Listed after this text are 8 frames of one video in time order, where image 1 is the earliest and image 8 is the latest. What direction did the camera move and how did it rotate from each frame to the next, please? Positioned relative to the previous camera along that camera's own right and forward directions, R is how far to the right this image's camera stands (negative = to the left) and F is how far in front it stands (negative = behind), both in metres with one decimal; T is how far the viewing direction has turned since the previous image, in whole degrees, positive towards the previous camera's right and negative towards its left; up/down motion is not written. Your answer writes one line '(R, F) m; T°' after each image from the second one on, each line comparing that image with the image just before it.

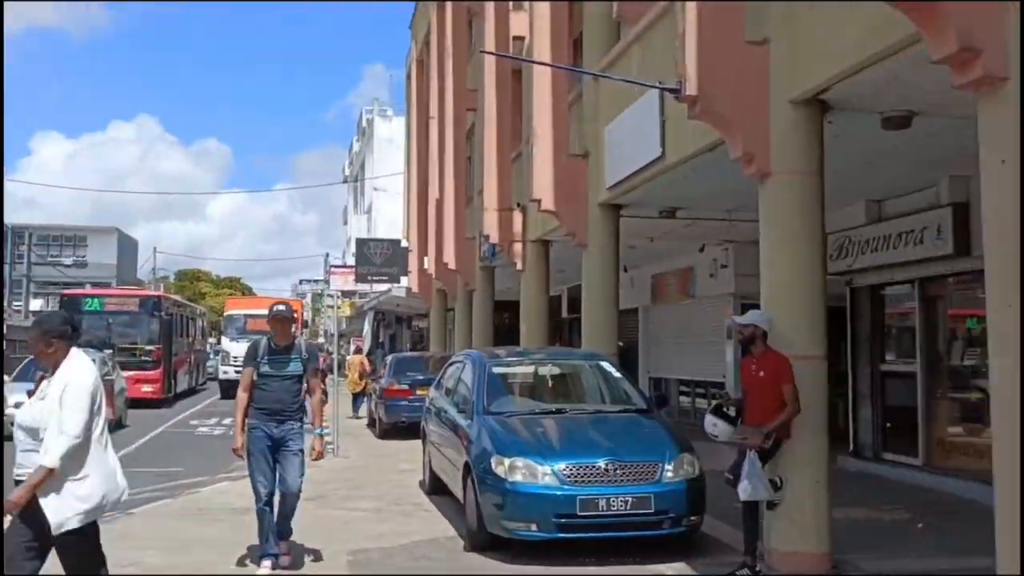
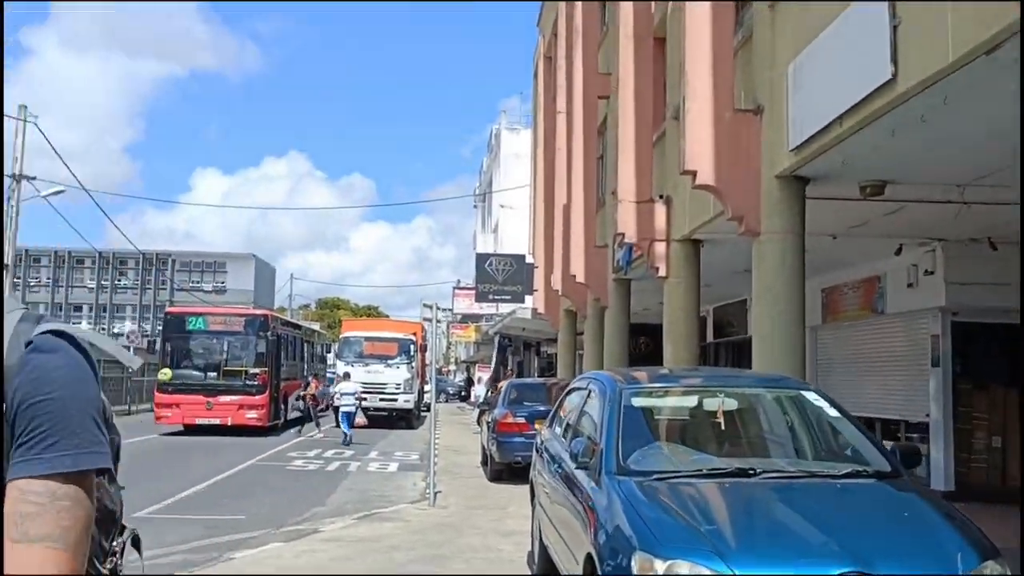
(+2.1, +2.2) m; -56°
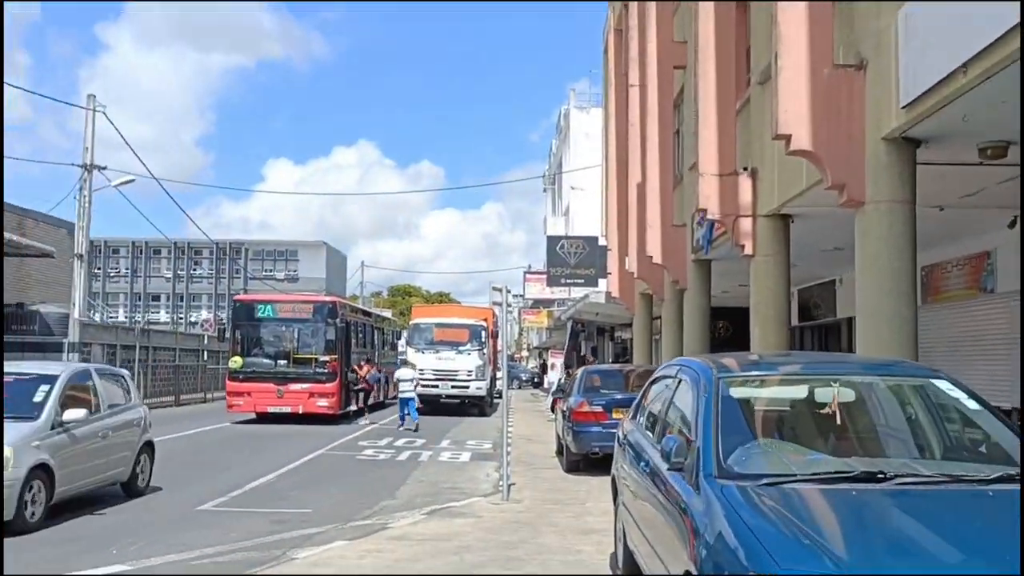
(0.0, +0.7) m; -4°
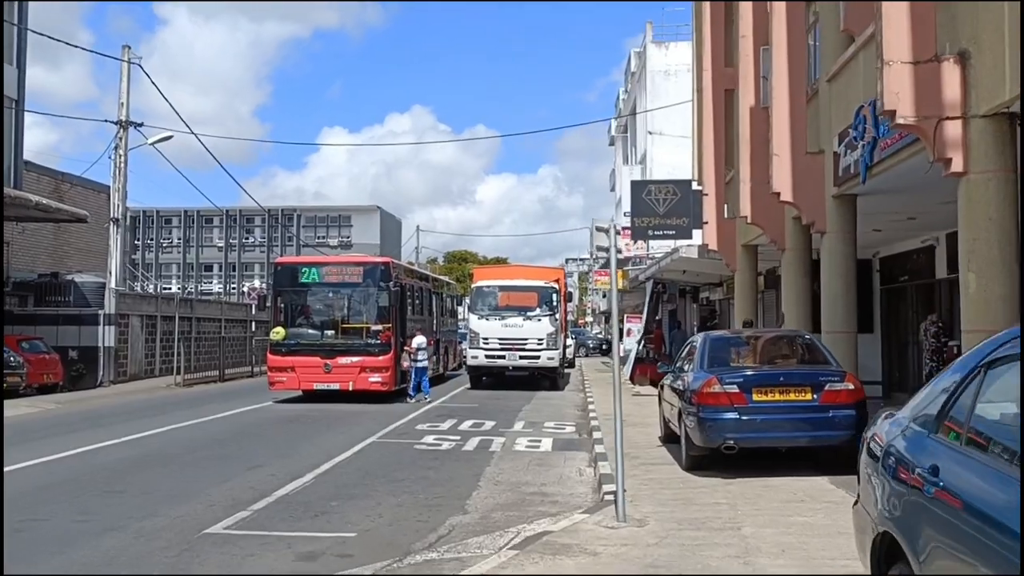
(-0.5, +3.2) m; -3°
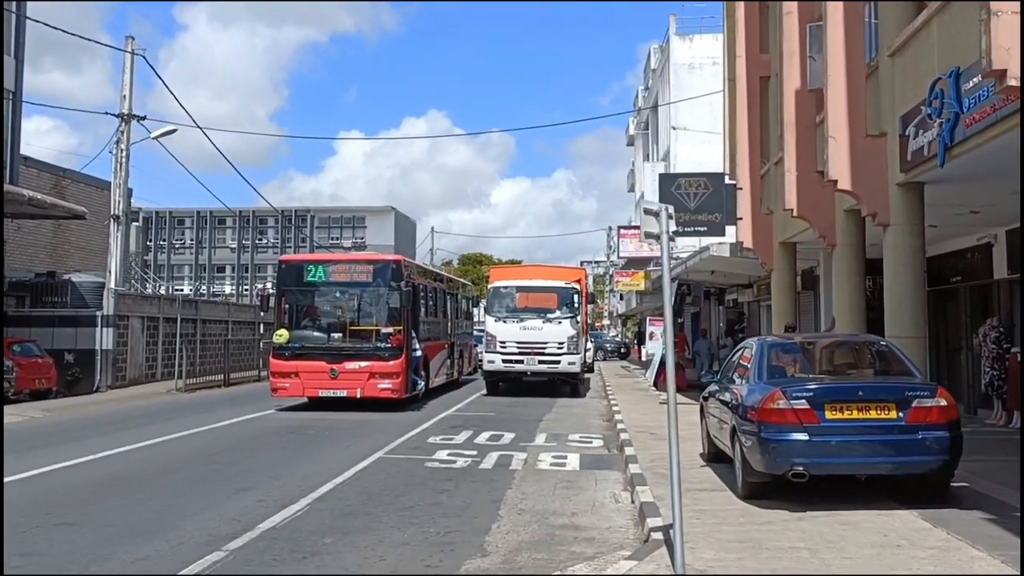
(-0.1, +1.5) m; -1°
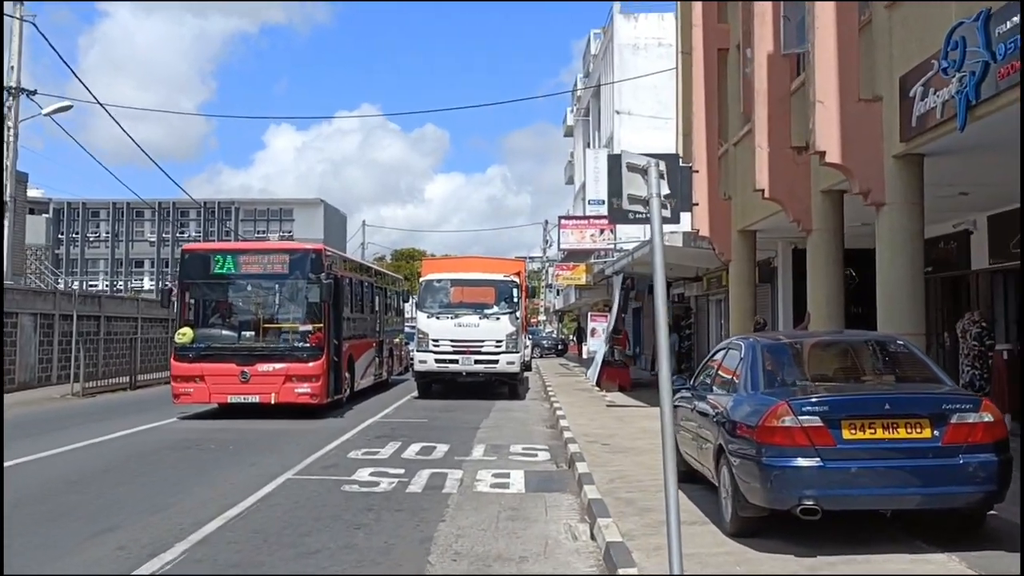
(0.0, +1.9) m; +4°
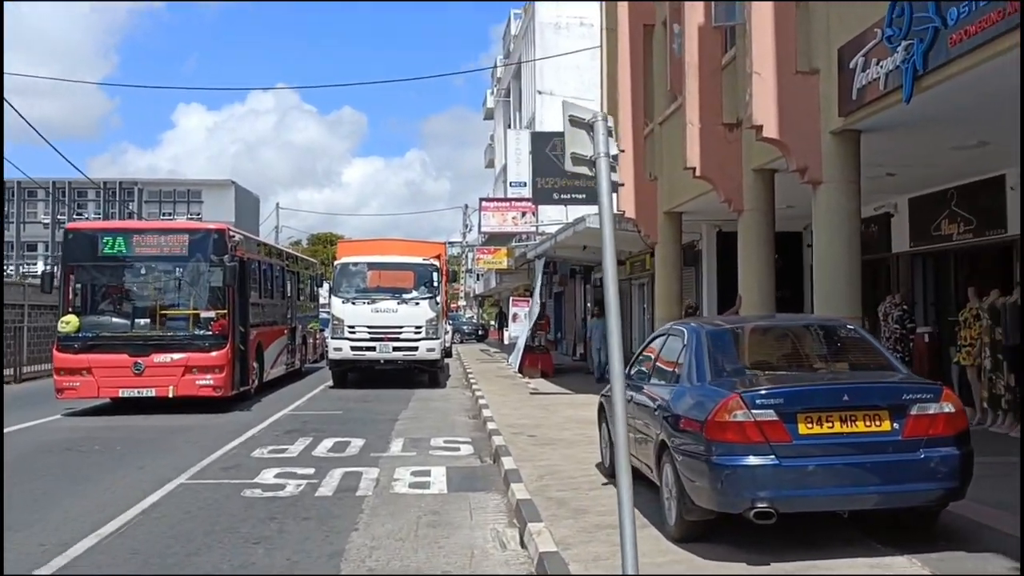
(0.0, +0.8) m; +5°
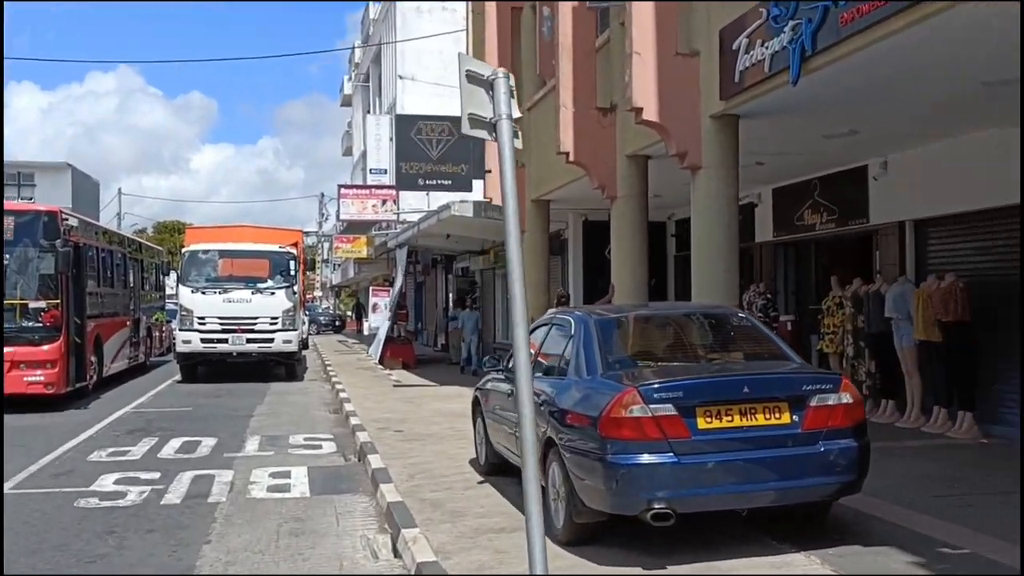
(-0.1, +0.6) m; +8°
